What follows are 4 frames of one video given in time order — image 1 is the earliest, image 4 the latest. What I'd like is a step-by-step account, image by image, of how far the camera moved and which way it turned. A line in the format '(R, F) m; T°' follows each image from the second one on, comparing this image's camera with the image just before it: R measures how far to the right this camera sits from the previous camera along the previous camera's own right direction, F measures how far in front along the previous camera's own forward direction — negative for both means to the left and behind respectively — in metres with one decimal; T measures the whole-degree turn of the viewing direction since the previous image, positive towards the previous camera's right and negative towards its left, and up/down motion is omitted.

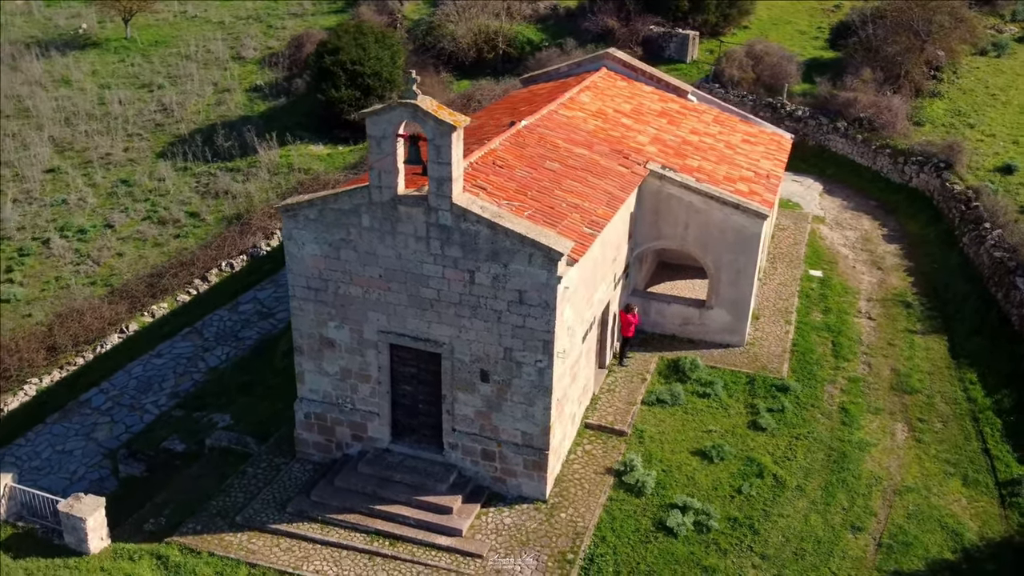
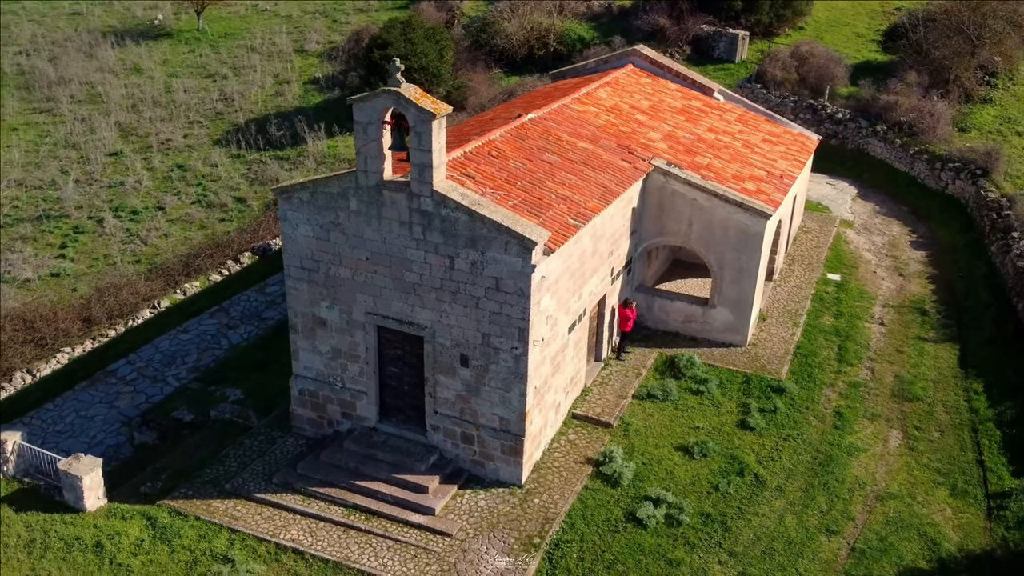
(+1.4, -0.2) m; -5°
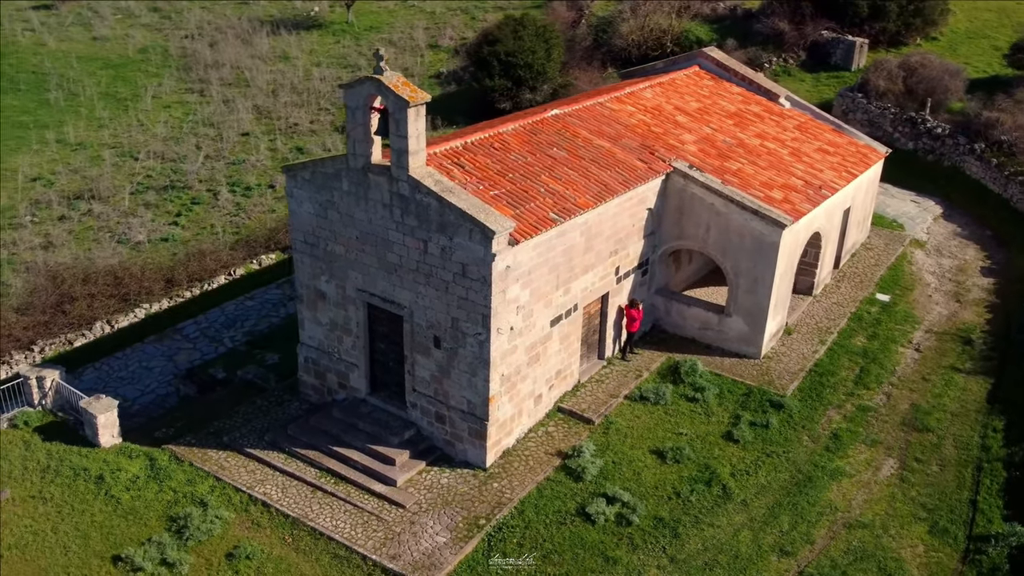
(+2.9, -0.1) m; -10°
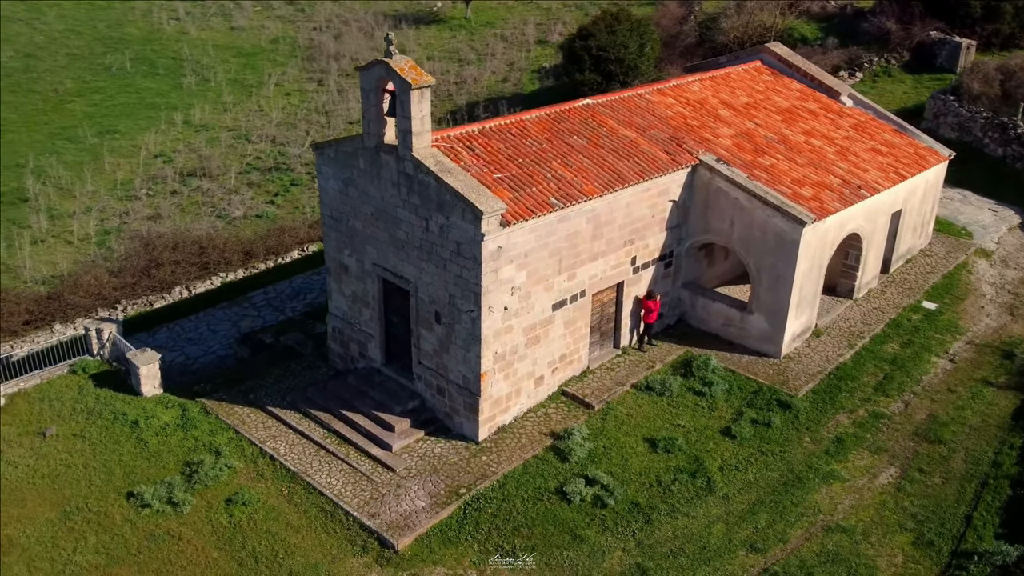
(+2.2, -0.2) m; -9°
